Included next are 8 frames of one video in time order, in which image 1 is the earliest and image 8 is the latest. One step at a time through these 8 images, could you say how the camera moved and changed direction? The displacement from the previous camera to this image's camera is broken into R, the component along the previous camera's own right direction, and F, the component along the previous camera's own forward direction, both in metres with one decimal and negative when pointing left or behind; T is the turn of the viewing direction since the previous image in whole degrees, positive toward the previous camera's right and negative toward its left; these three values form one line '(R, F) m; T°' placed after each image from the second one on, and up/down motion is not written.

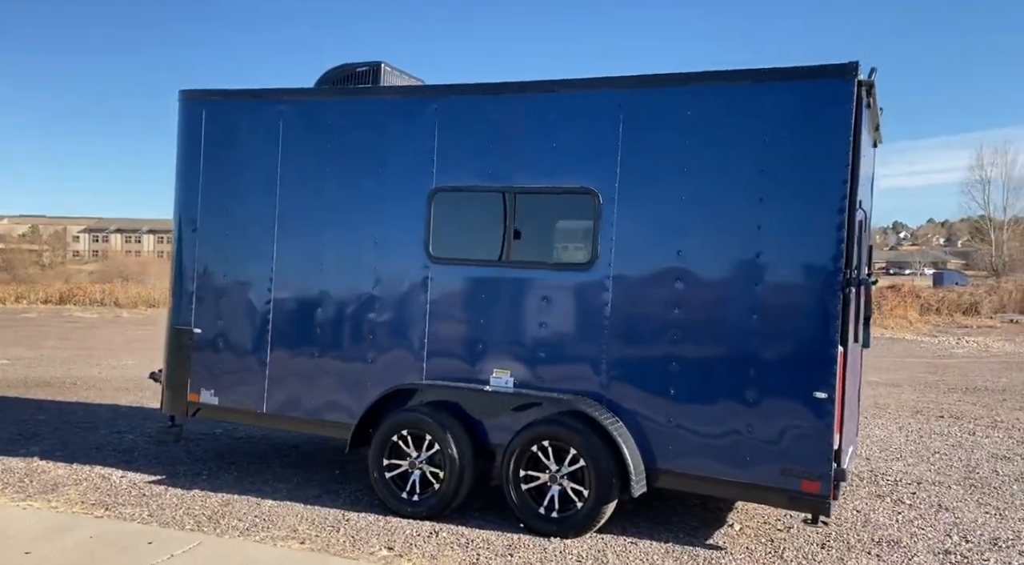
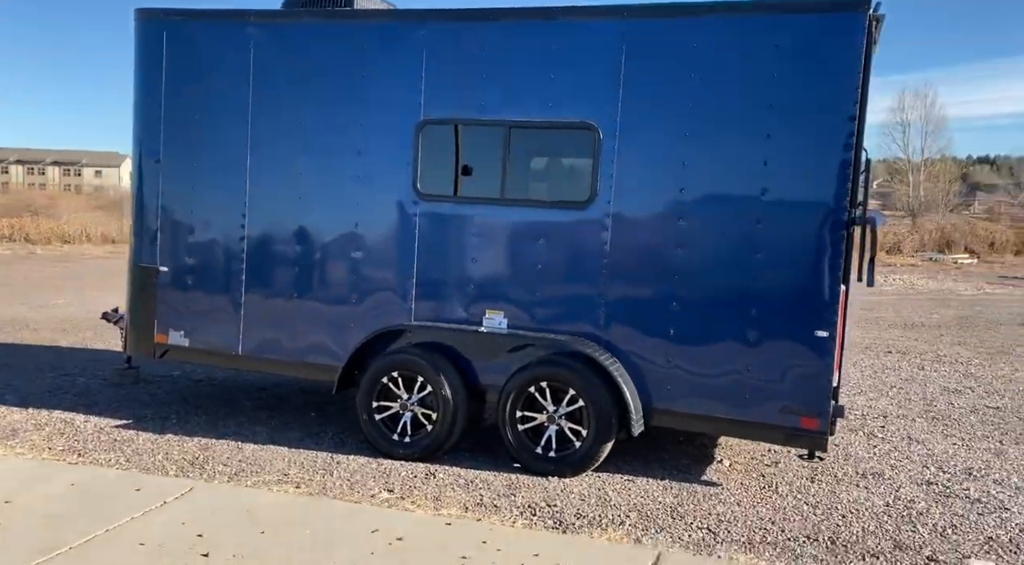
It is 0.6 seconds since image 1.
(-0.4, +0.2) m; +5°
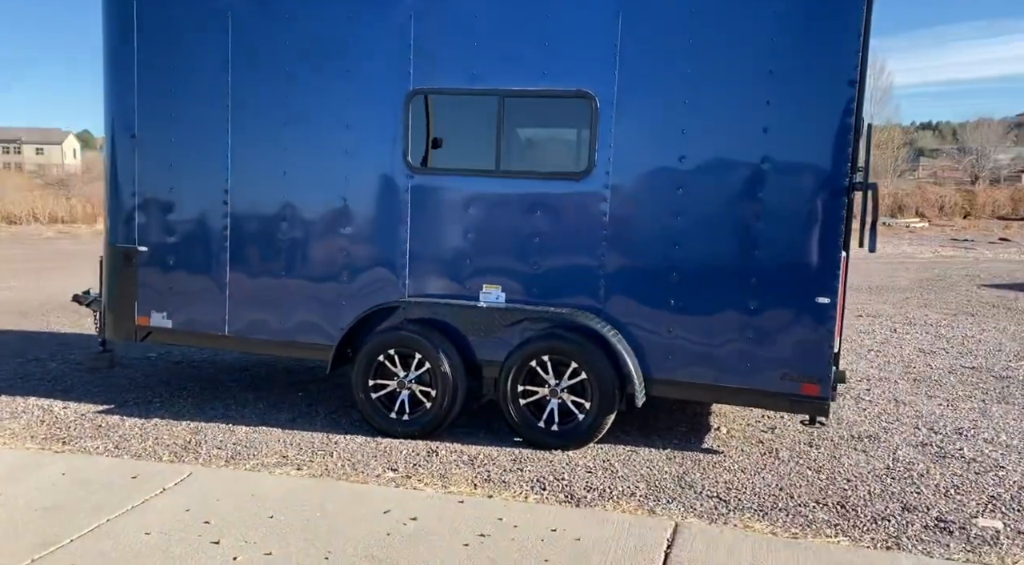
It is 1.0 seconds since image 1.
(-0.2, +0.1) m; +3°
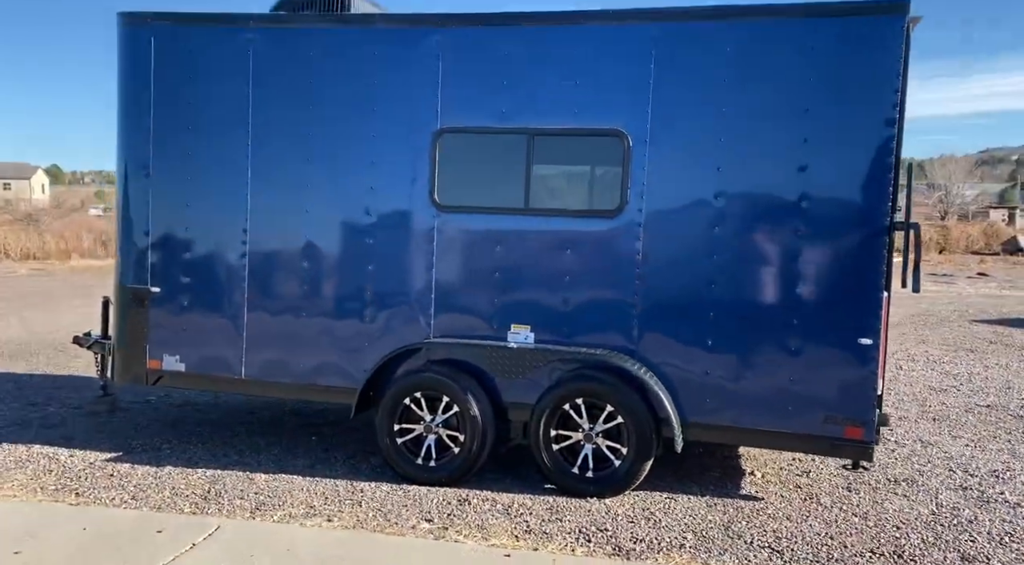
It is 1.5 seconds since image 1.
(-0.3, +0.1) m; +1°
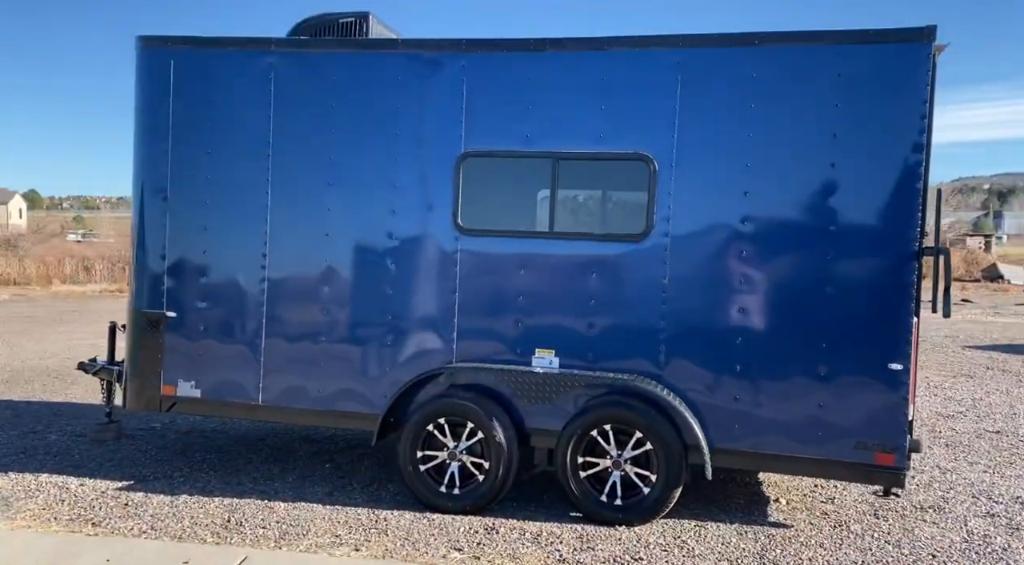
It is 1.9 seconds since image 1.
(-0.2, 0.0) m; +1°
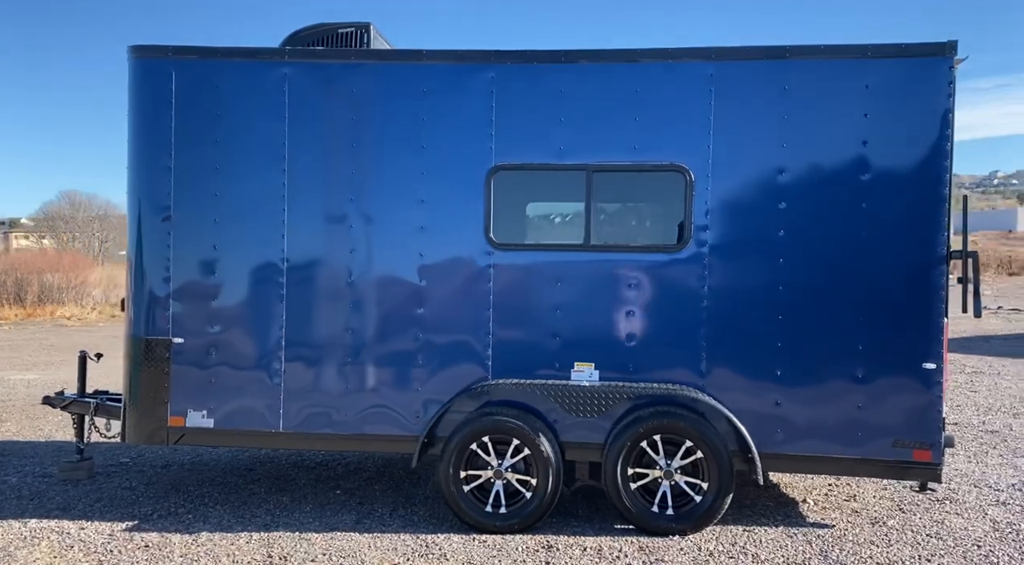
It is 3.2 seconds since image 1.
(-0.8, +0.1) m; +7°
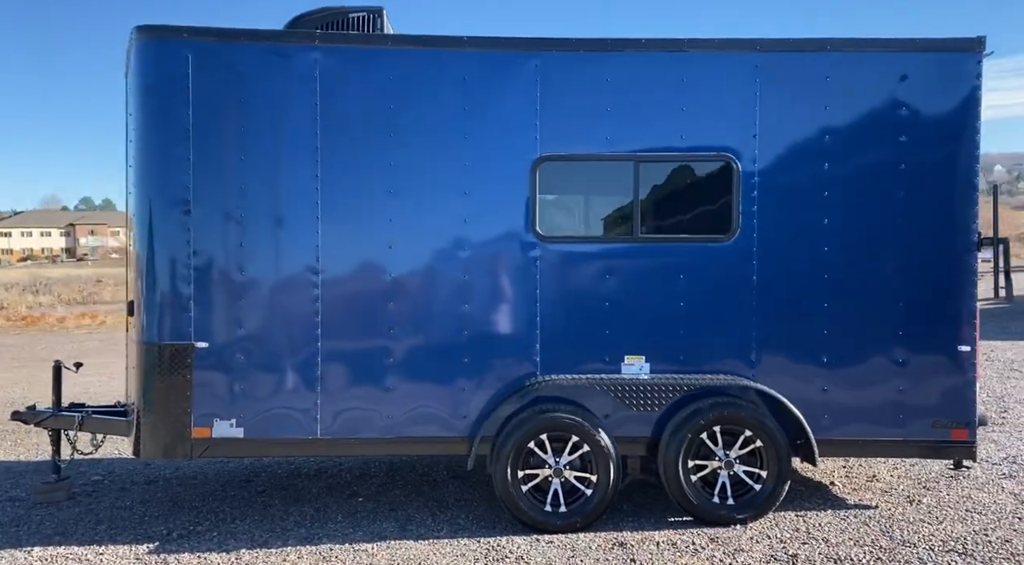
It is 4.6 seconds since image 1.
(-0.9, +0.2) m; +8°
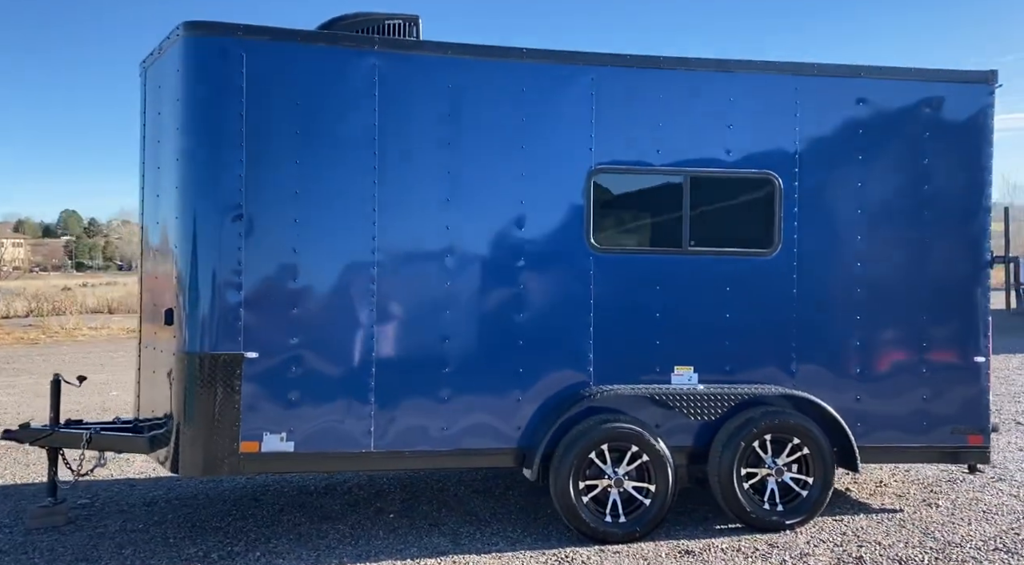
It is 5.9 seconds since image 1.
(-0.9, 0.0) m; +7°
